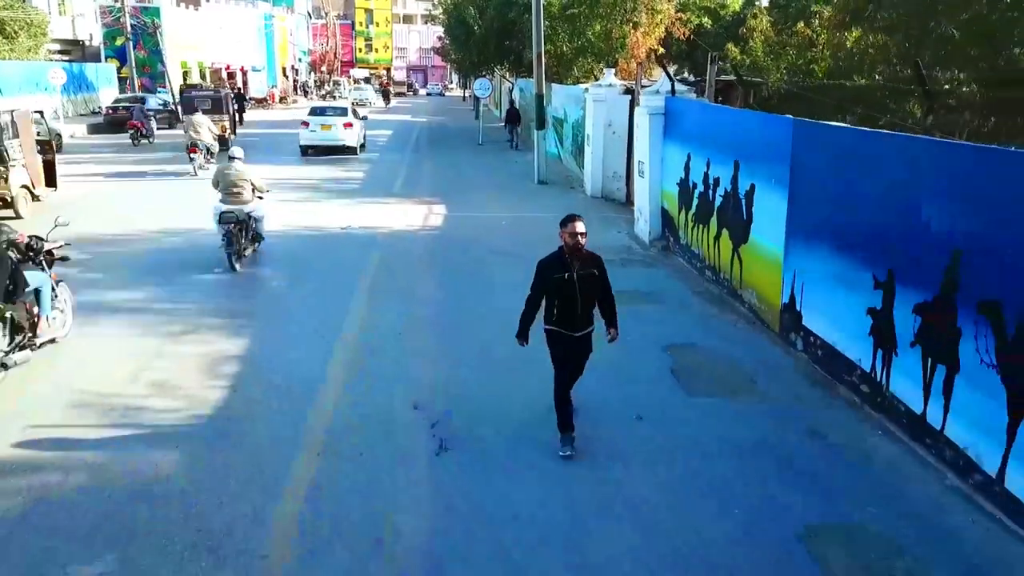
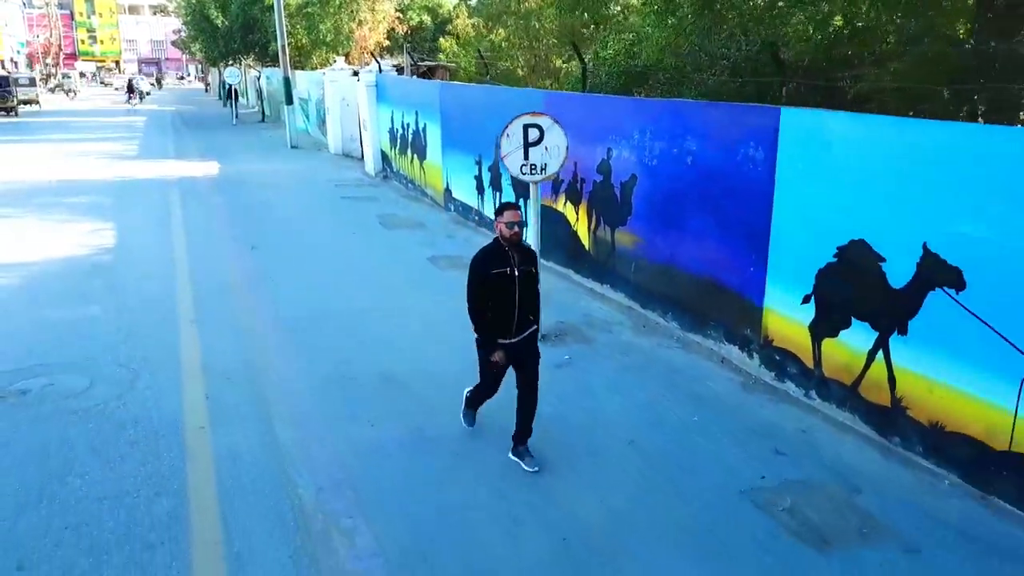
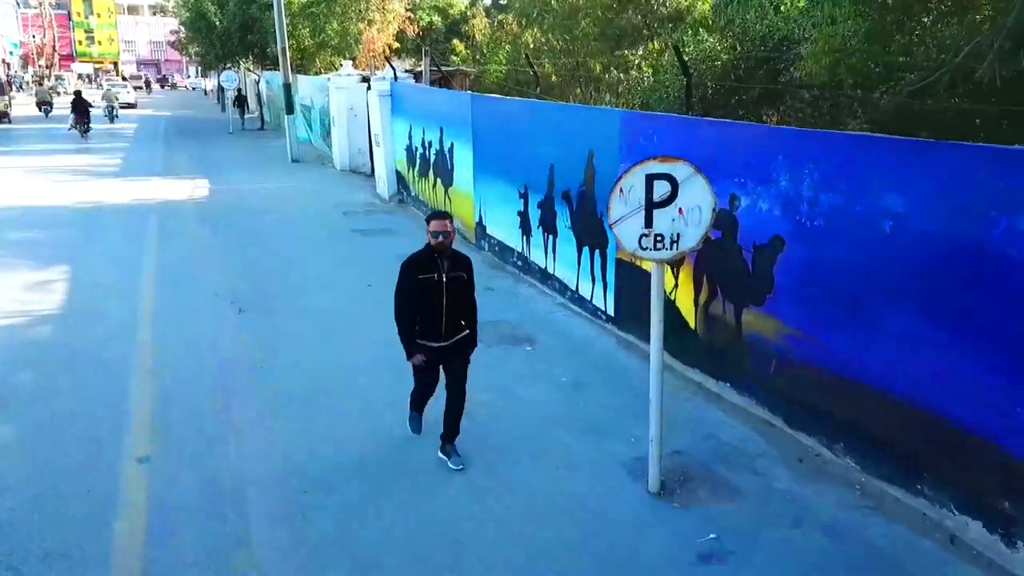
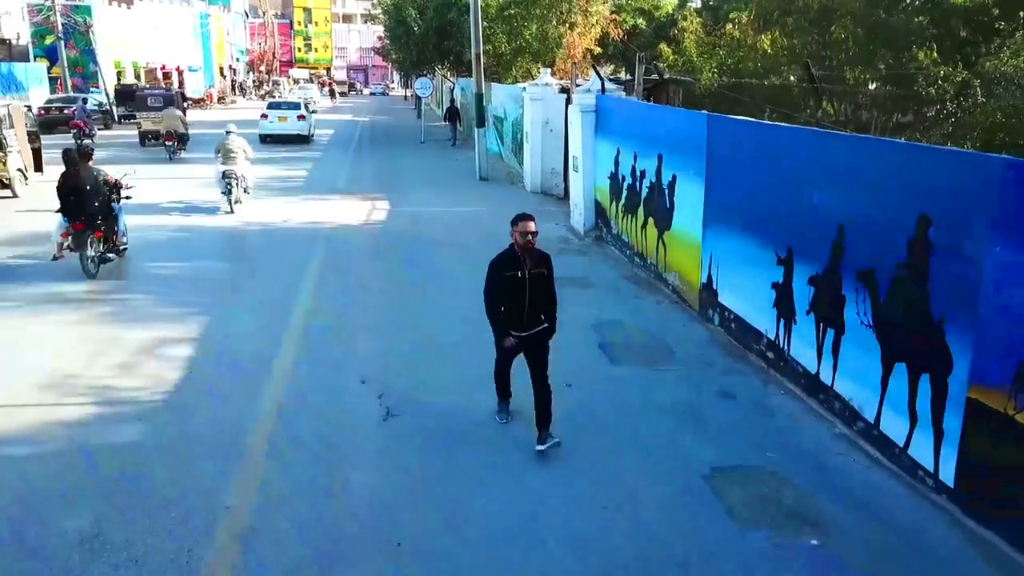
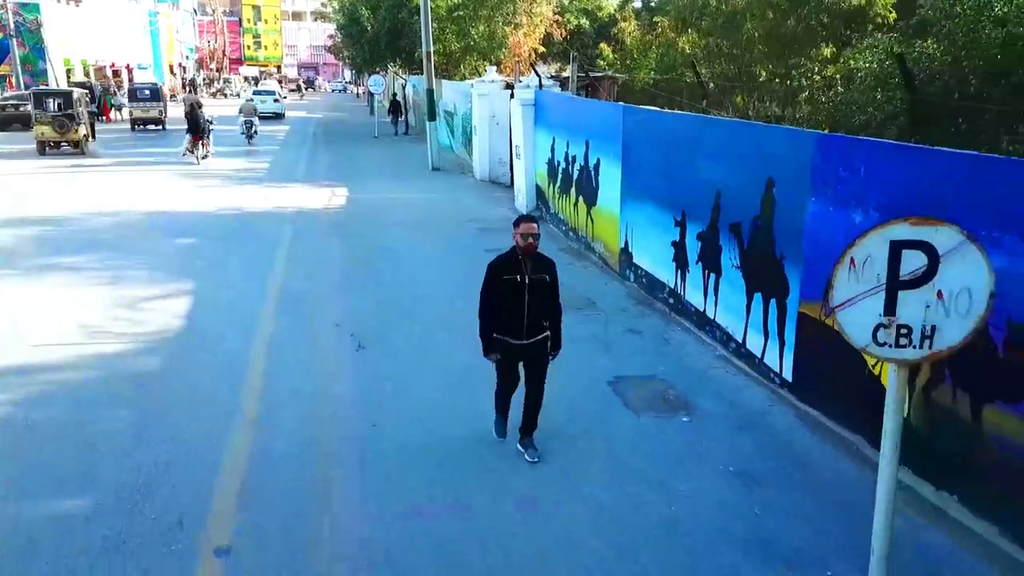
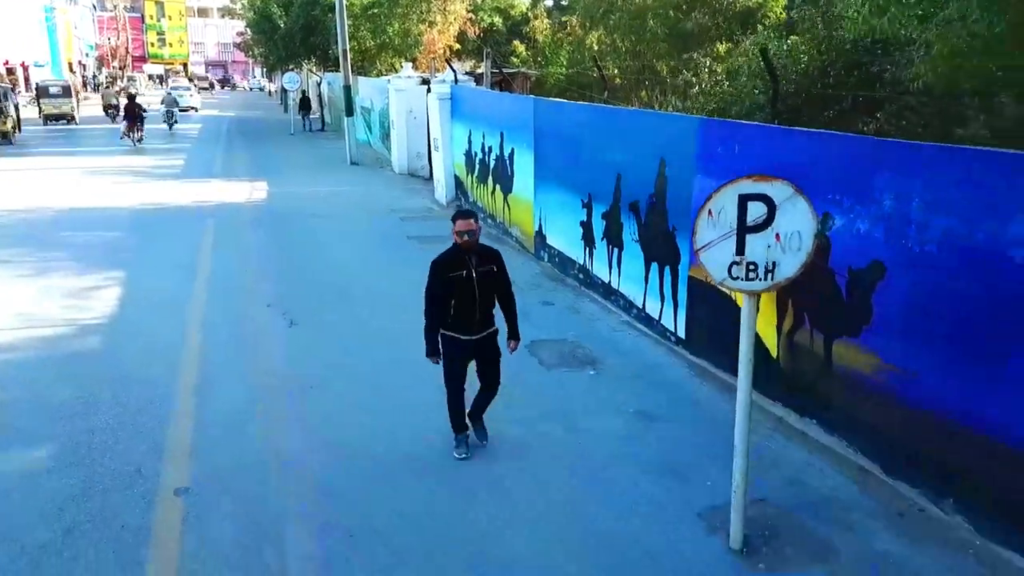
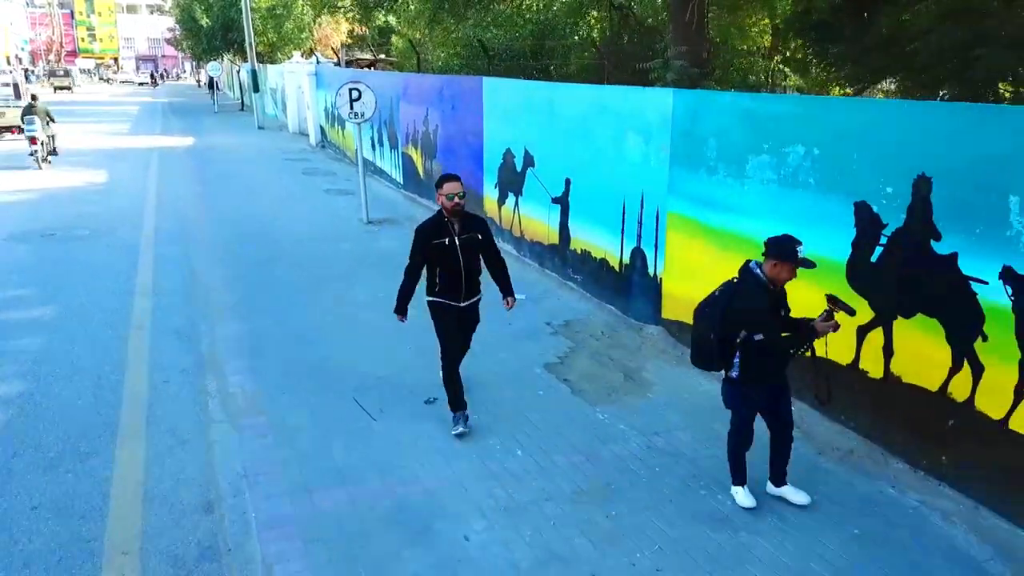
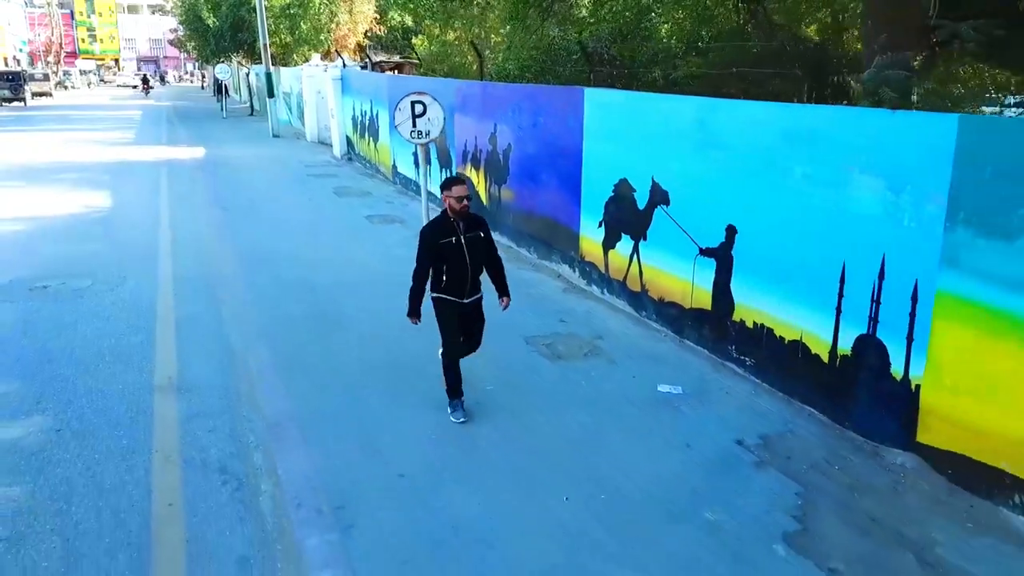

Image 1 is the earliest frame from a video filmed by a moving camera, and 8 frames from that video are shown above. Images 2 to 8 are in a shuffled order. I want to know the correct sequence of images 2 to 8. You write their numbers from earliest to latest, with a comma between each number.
4, 5, 6, 3, 2, 8, 7
